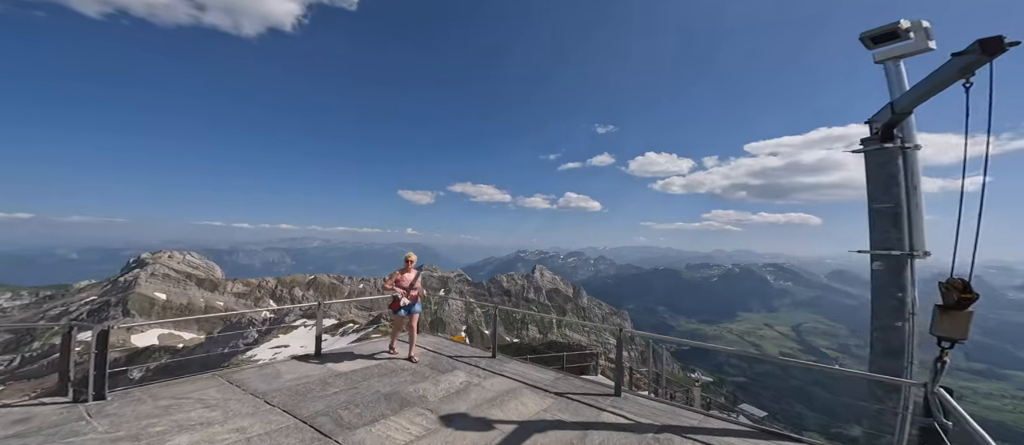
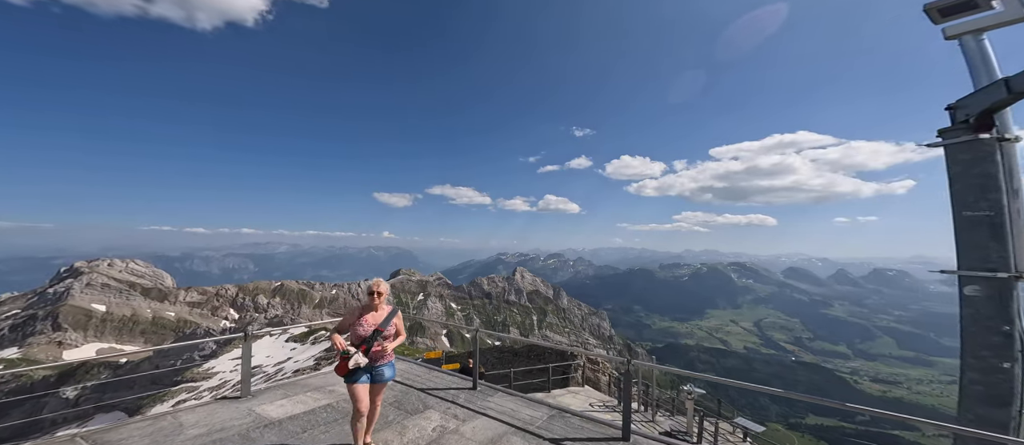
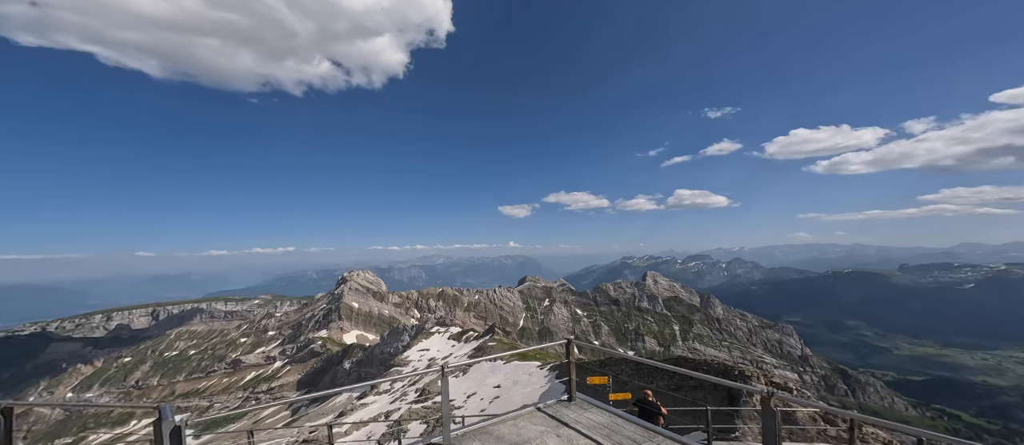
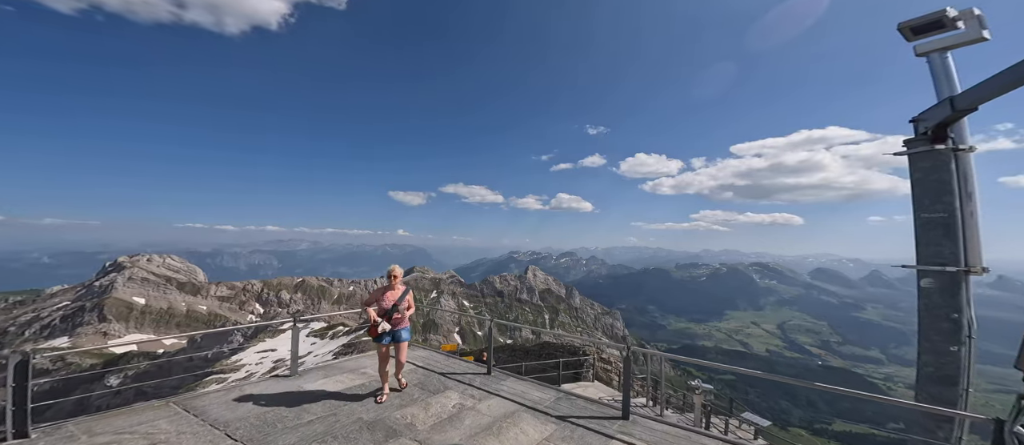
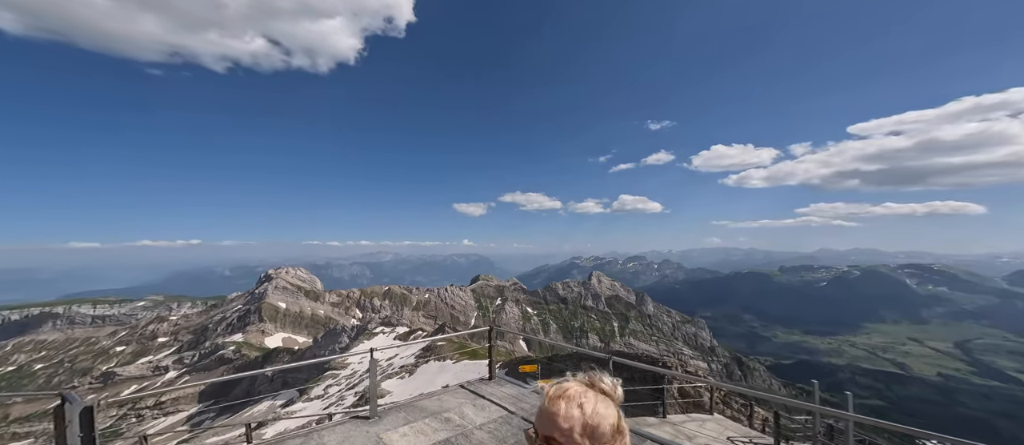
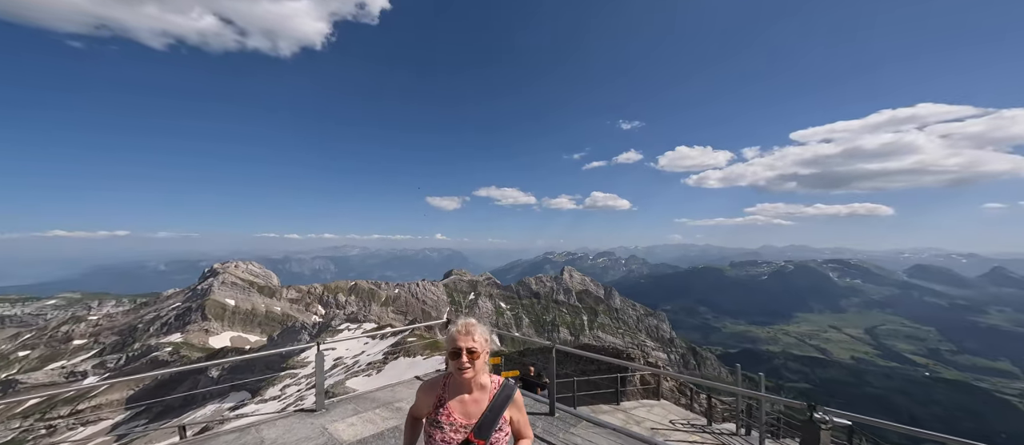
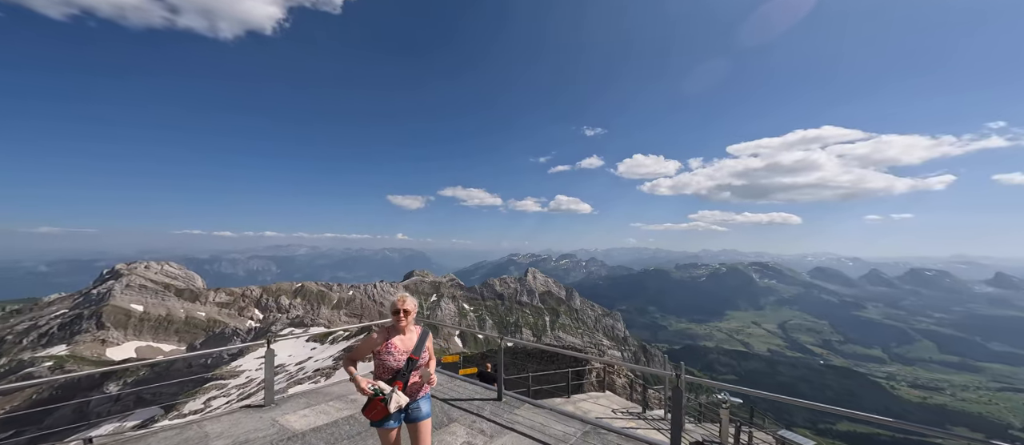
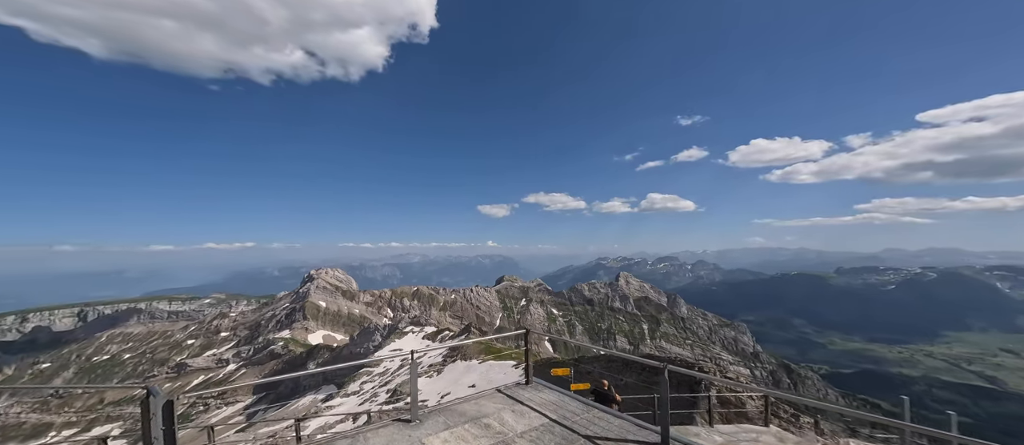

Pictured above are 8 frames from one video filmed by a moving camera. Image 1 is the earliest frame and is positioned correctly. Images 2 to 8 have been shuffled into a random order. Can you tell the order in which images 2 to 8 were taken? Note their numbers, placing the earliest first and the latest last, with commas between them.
4, 2, 7, 6, 5, 8, 3
